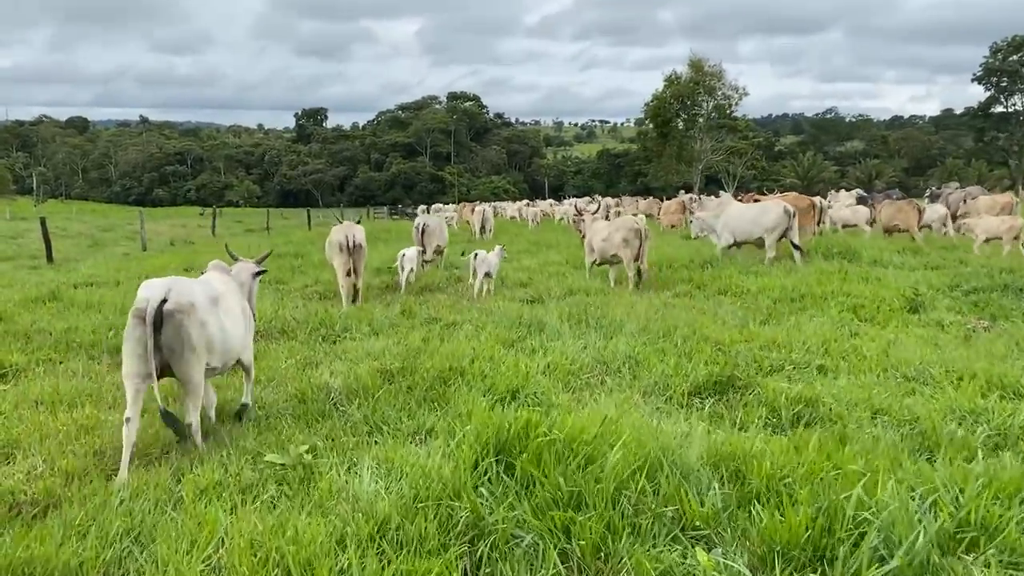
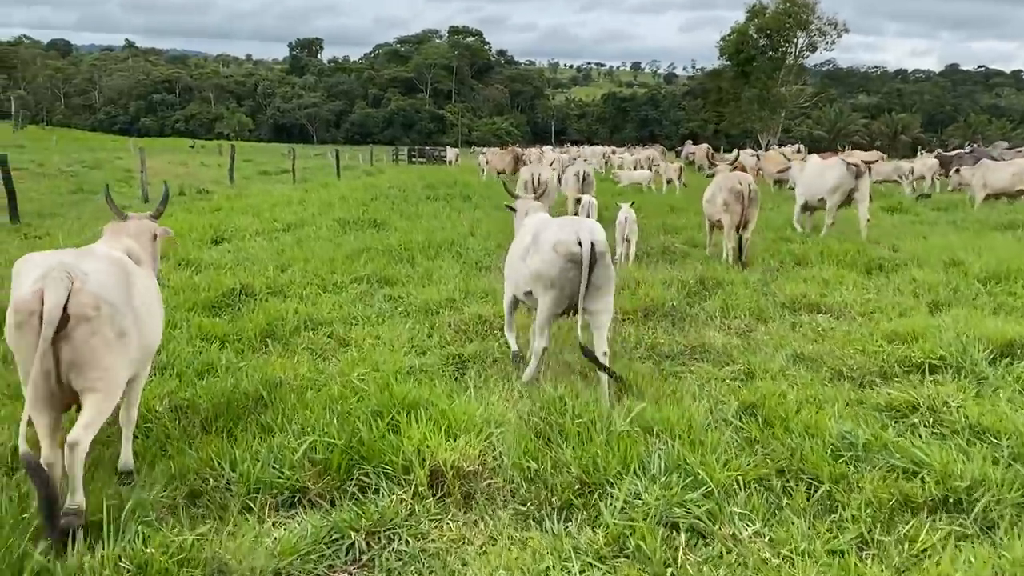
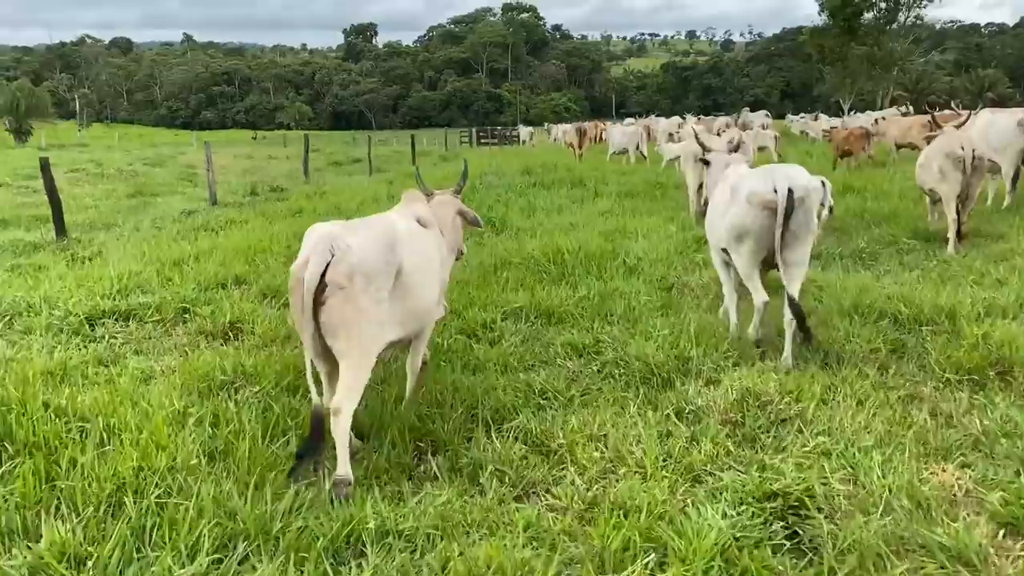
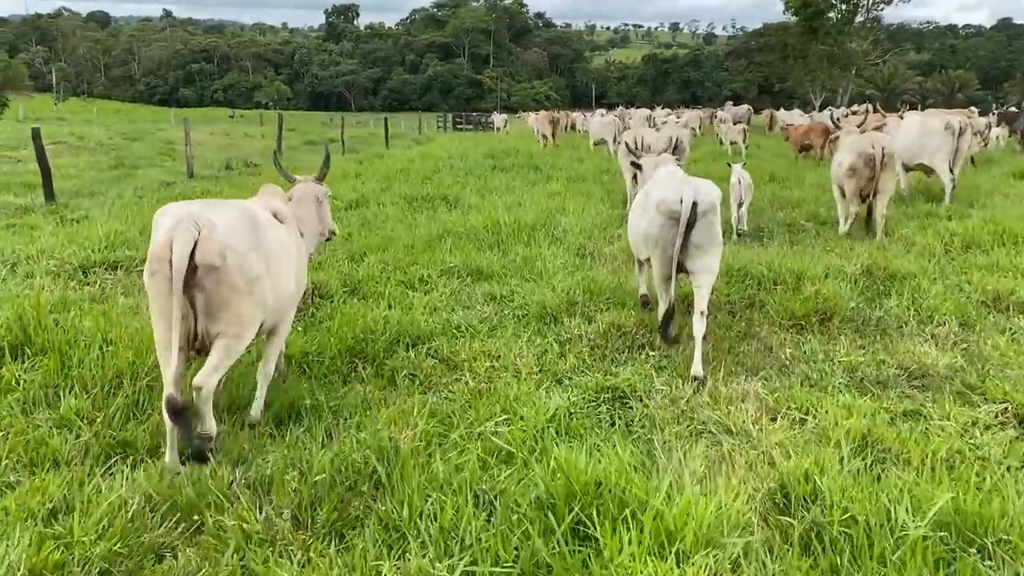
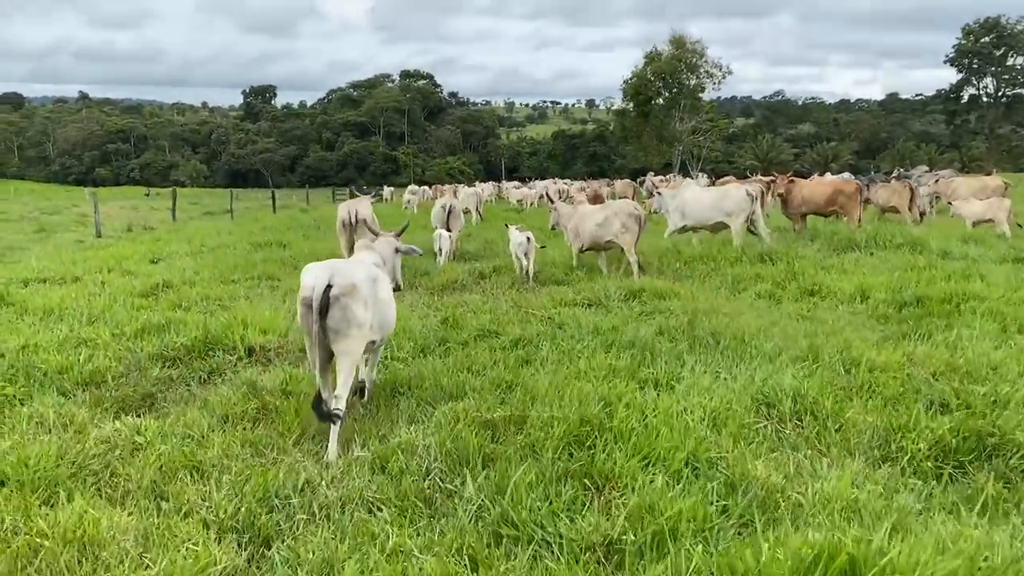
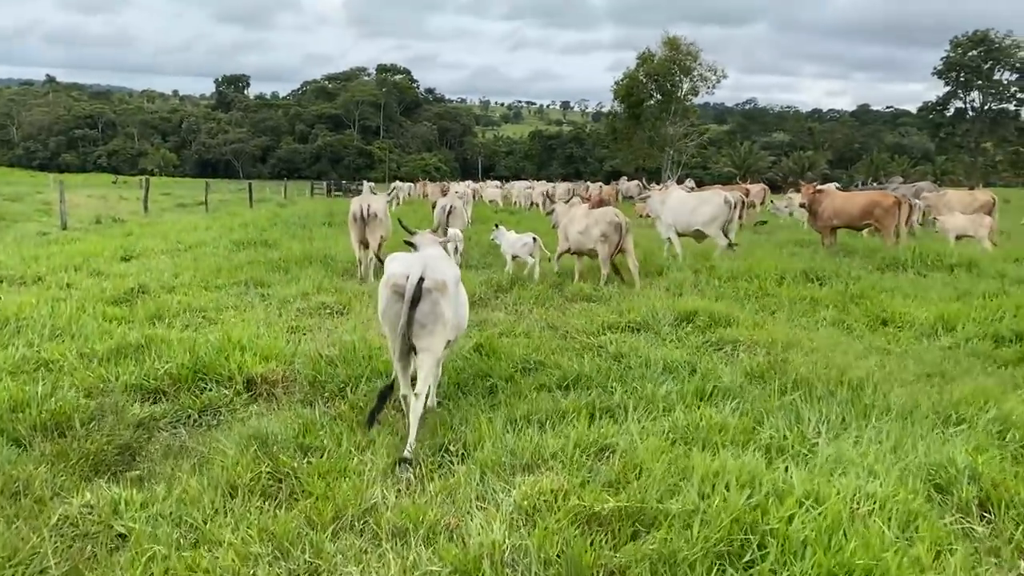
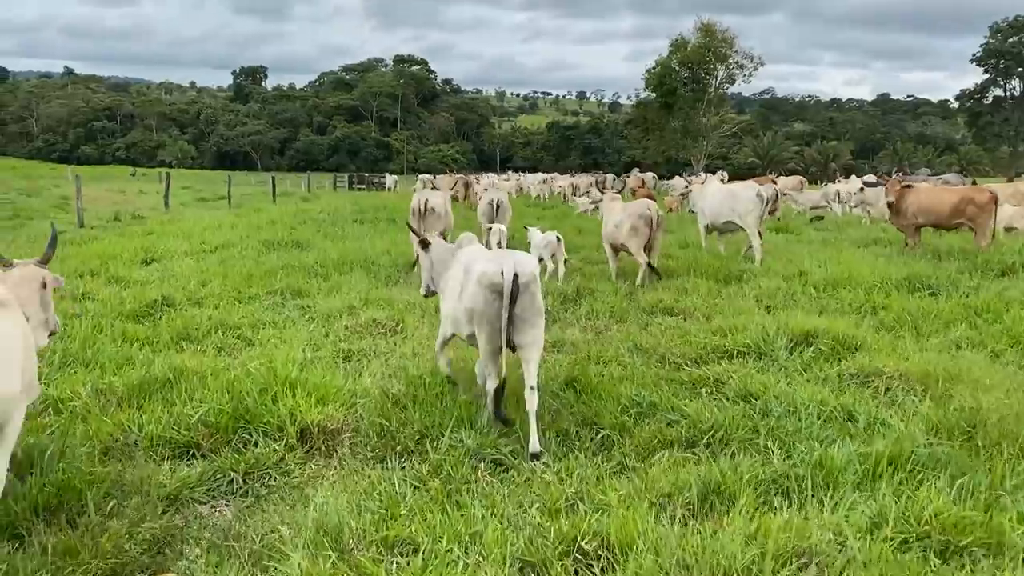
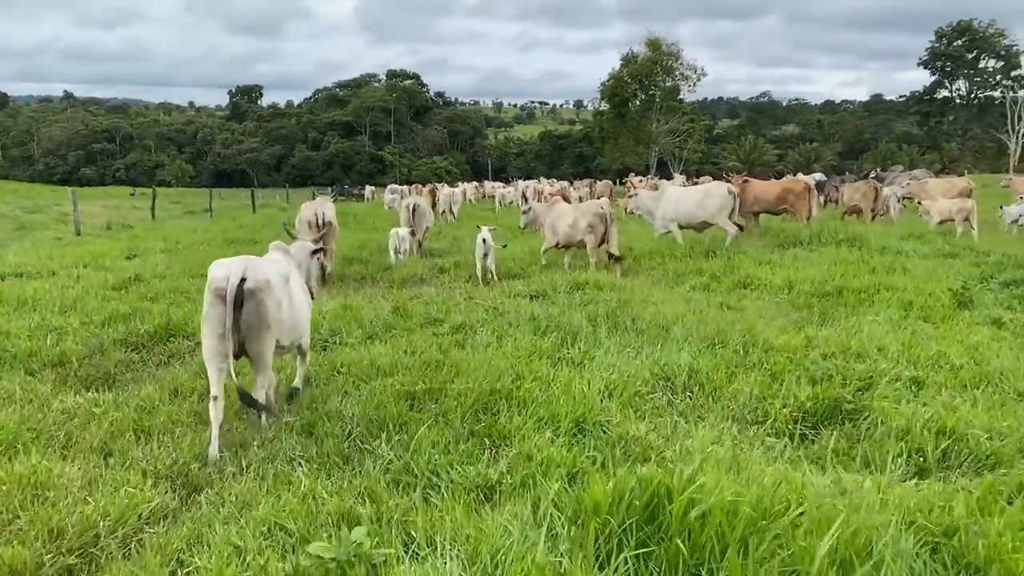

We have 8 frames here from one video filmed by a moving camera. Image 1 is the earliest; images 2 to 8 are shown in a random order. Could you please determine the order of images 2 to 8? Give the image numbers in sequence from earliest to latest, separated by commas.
8, 5, 6, 7, 2, 4, 3
